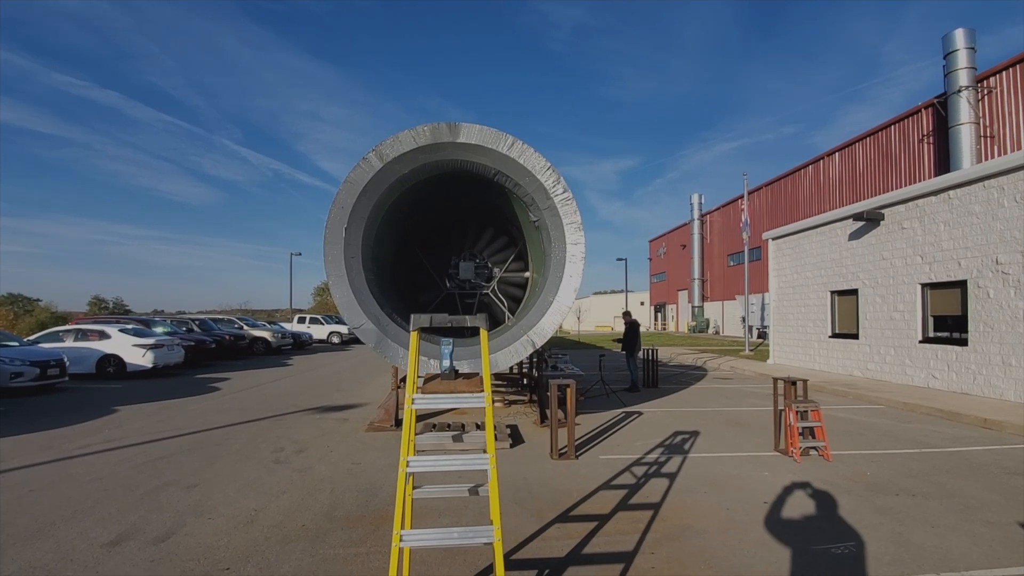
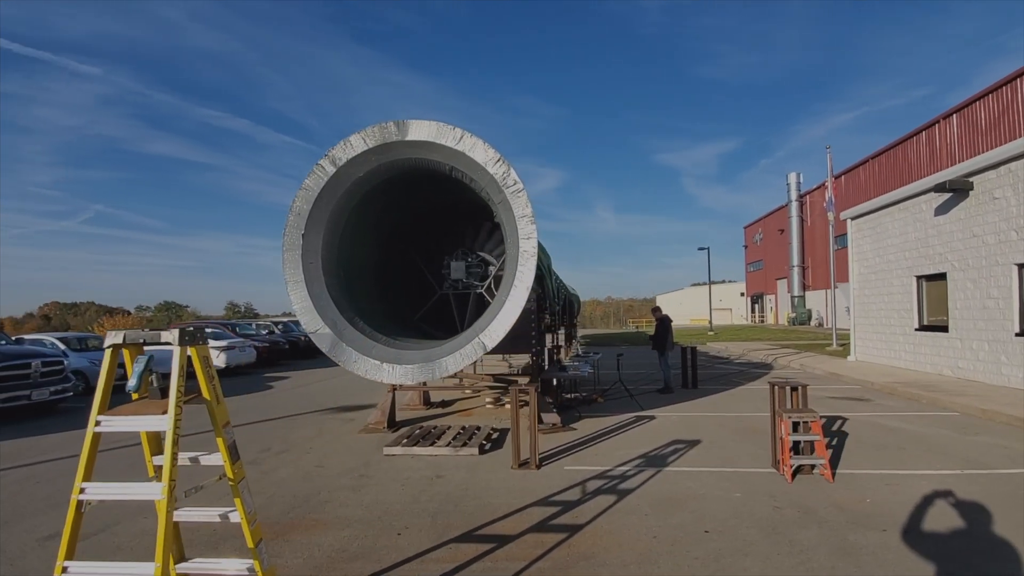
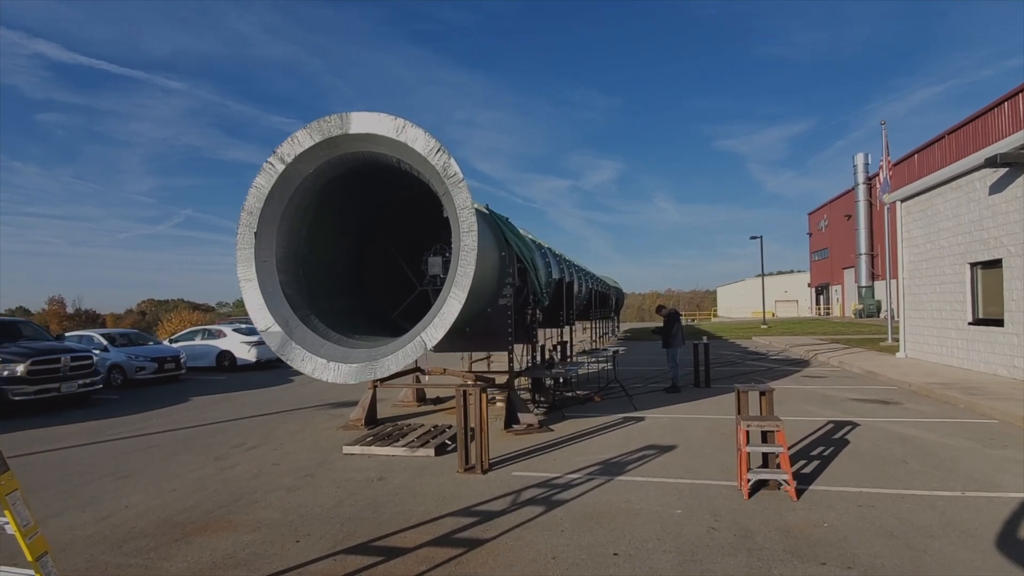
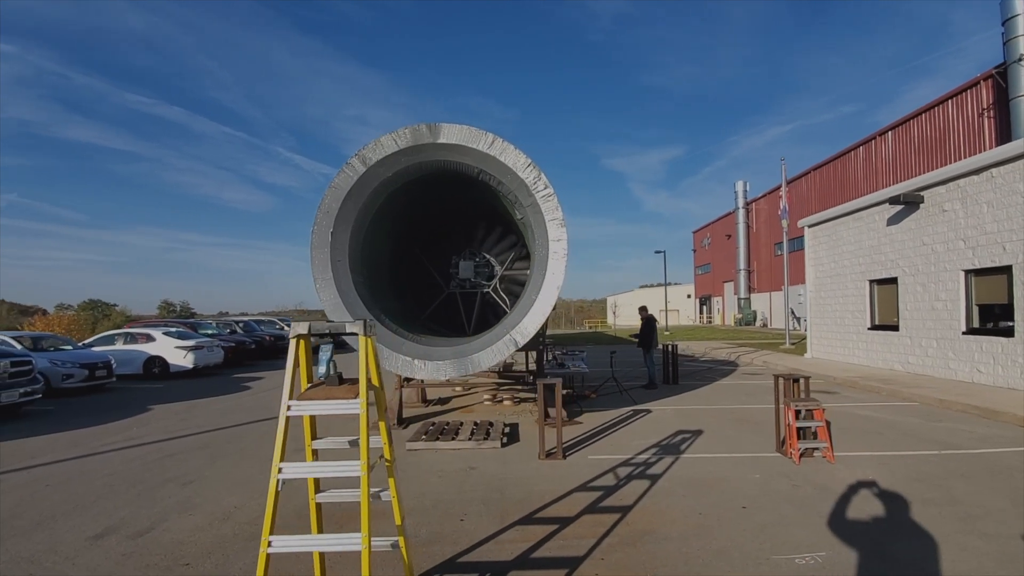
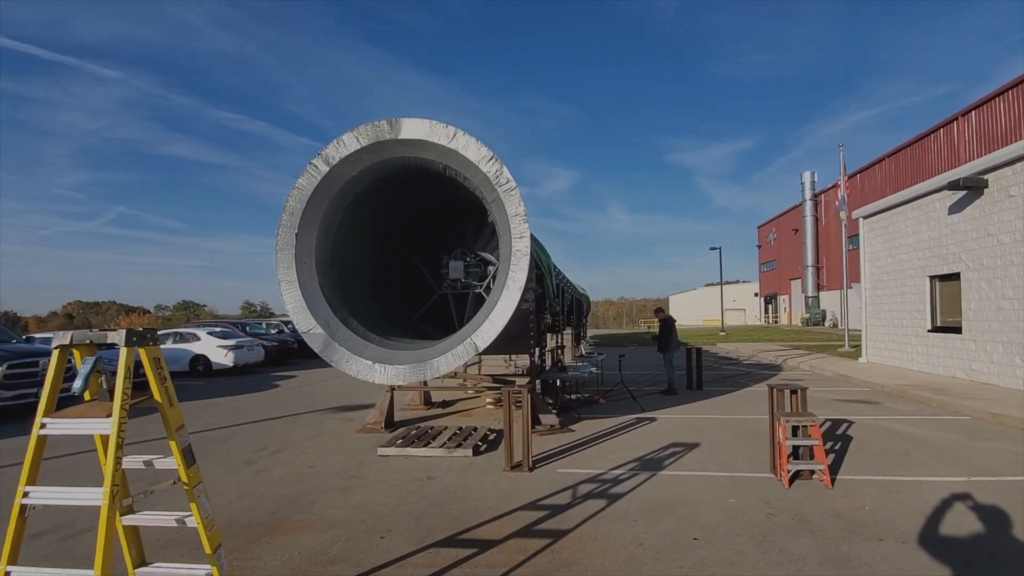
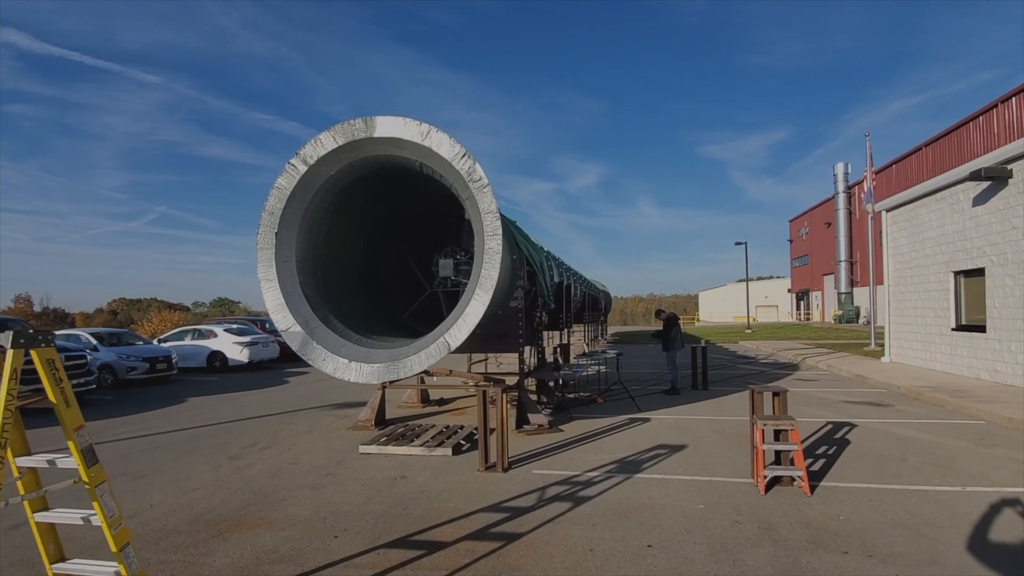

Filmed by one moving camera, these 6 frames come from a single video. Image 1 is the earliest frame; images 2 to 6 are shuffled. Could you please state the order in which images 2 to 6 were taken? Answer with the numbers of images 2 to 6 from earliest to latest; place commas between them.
4, 2, 5, 6, 3
